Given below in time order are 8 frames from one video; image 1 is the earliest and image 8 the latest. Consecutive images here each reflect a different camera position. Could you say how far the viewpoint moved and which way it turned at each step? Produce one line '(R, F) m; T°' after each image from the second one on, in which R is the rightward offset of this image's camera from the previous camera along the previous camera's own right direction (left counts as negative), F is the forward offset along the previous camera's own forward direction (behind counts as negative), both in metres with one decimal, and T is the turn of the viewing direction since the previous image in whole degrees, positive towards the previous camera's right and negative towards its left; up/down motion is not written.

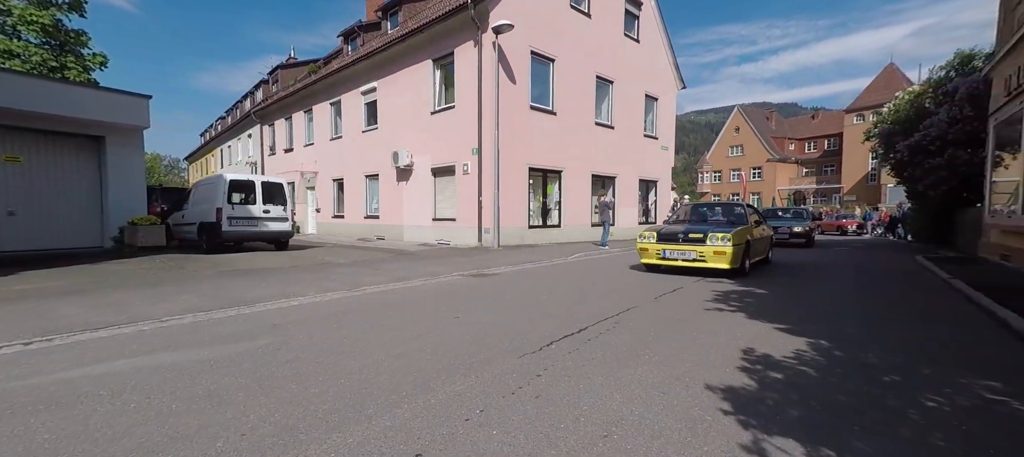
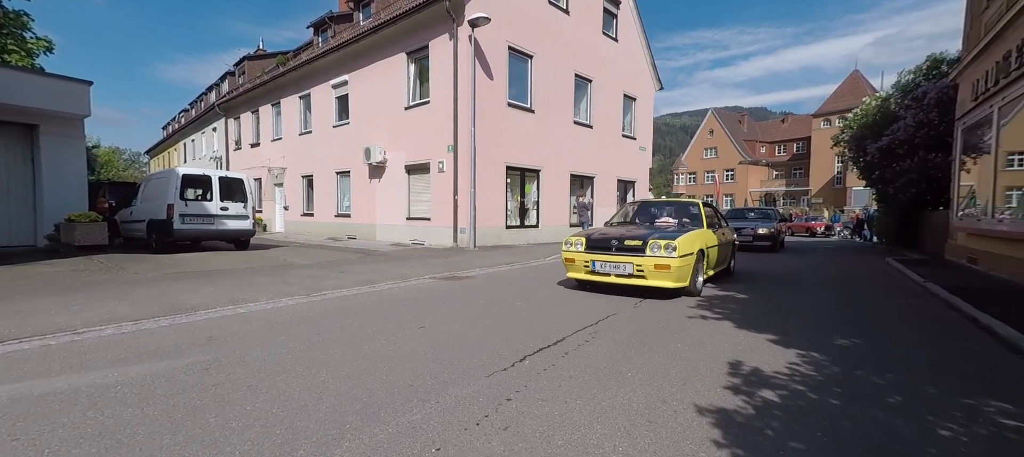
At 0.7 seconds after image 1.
(+0.1, +0.4) m; +3°
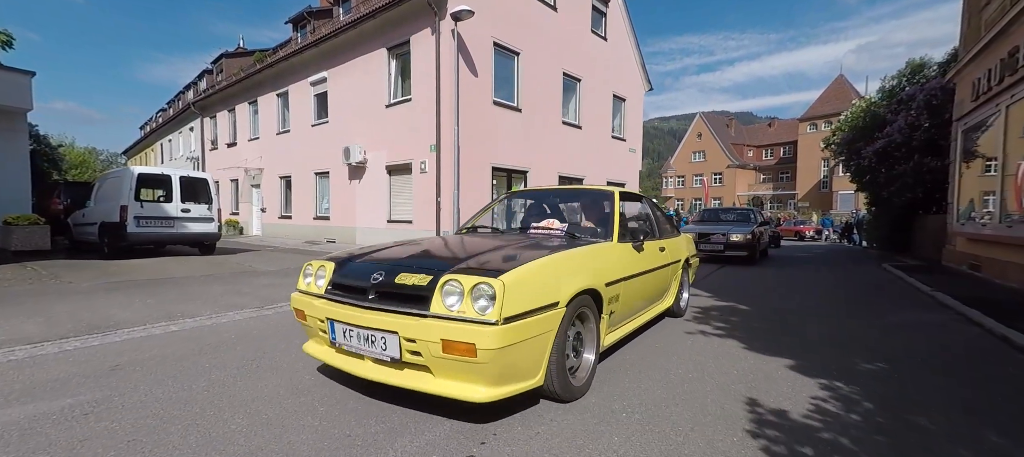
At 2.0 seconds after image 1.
(+0.1, +0.6) m; +1°
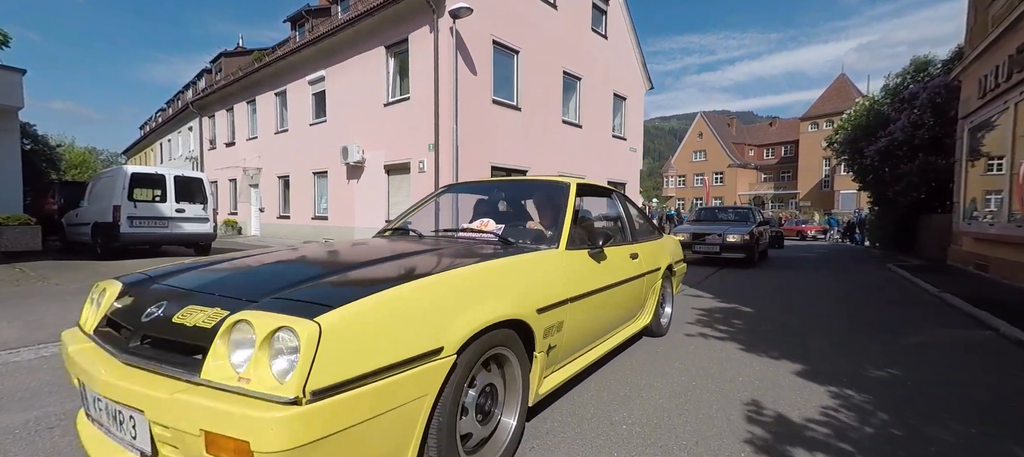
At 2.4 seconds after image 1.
(0.0, +0.1) m; 0°
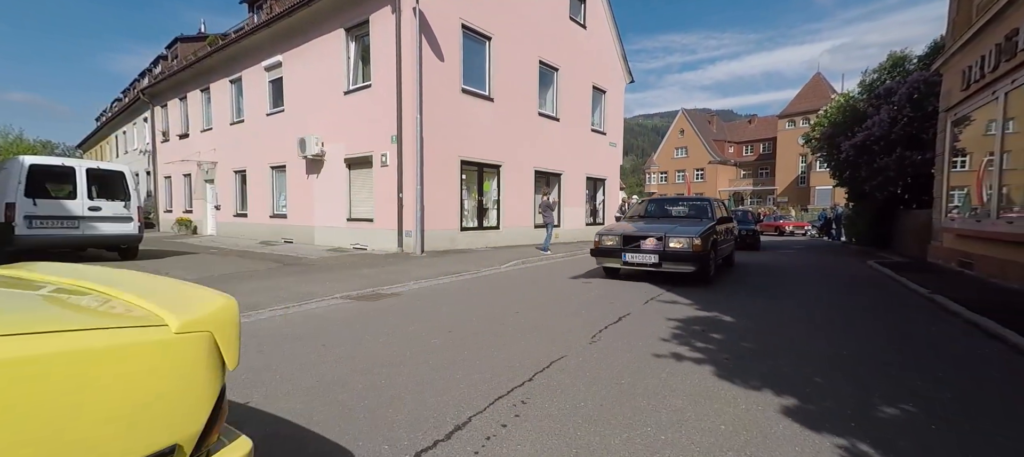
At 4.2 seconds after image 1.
(+0.4, +0.8) m; +2°
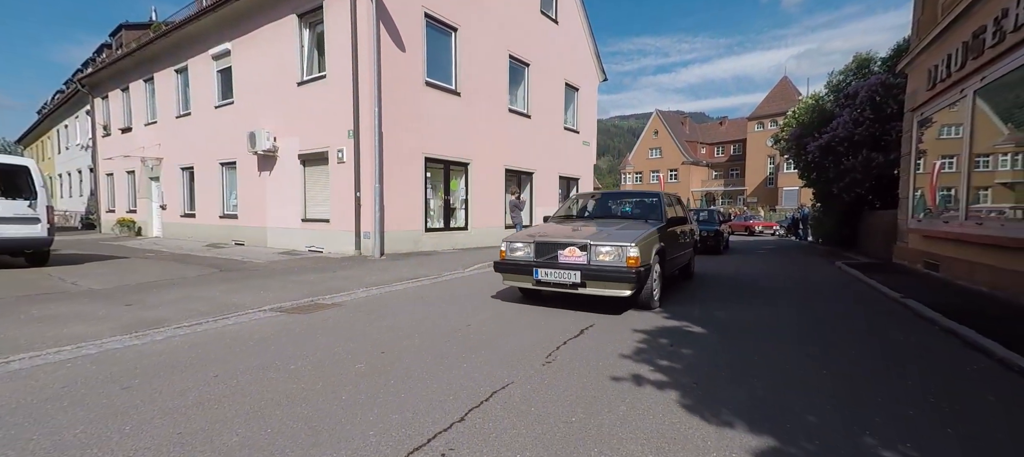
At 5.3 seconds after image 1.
(+0.3, +0.6) m; +3°
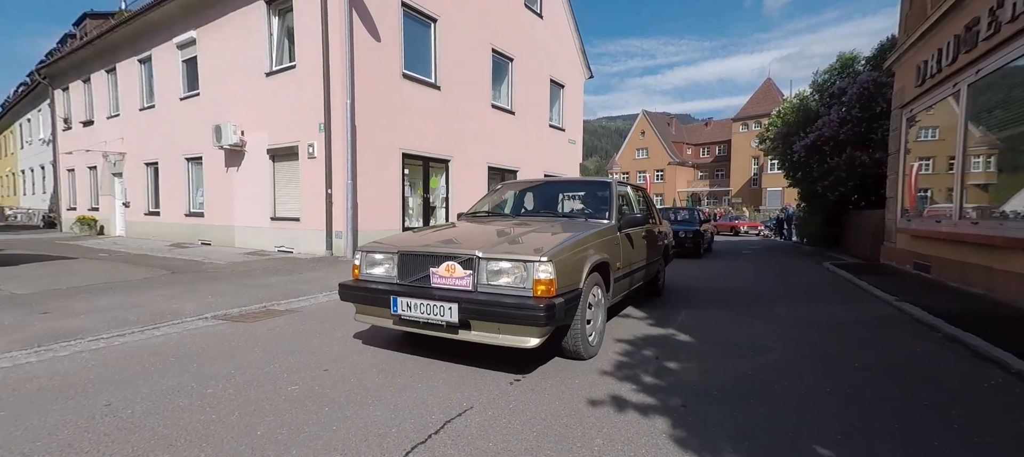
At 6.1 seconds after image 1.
(+0.2, +0.5) m; +2°
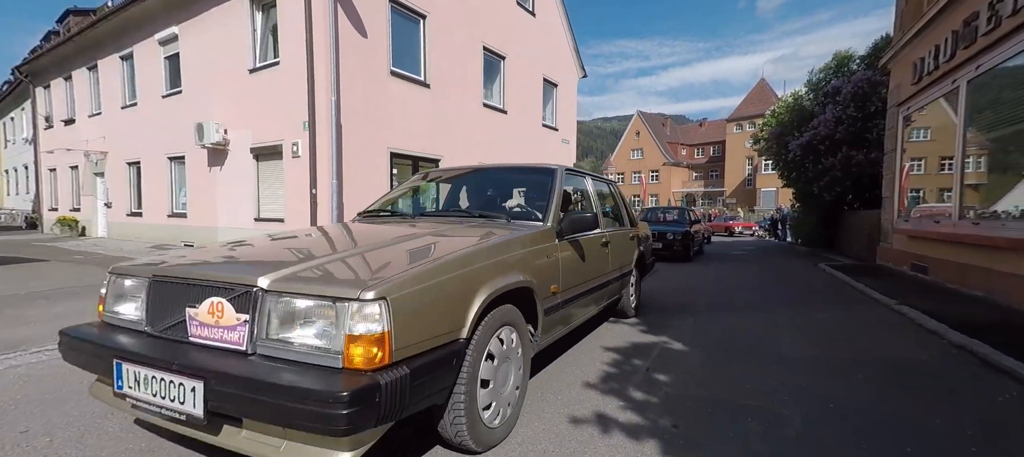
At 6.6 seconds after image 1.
(+0.1, +0.3) m; +1°
